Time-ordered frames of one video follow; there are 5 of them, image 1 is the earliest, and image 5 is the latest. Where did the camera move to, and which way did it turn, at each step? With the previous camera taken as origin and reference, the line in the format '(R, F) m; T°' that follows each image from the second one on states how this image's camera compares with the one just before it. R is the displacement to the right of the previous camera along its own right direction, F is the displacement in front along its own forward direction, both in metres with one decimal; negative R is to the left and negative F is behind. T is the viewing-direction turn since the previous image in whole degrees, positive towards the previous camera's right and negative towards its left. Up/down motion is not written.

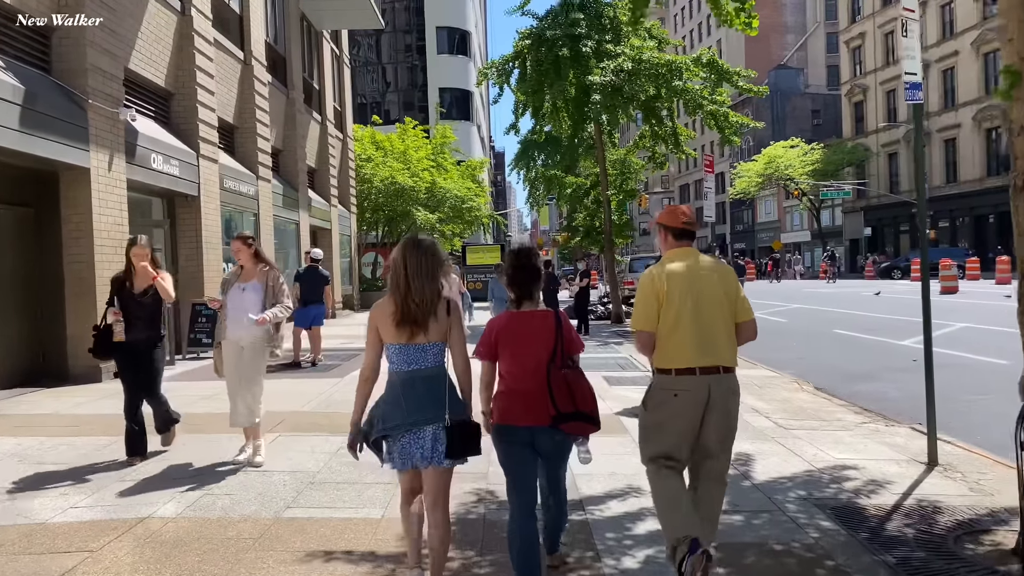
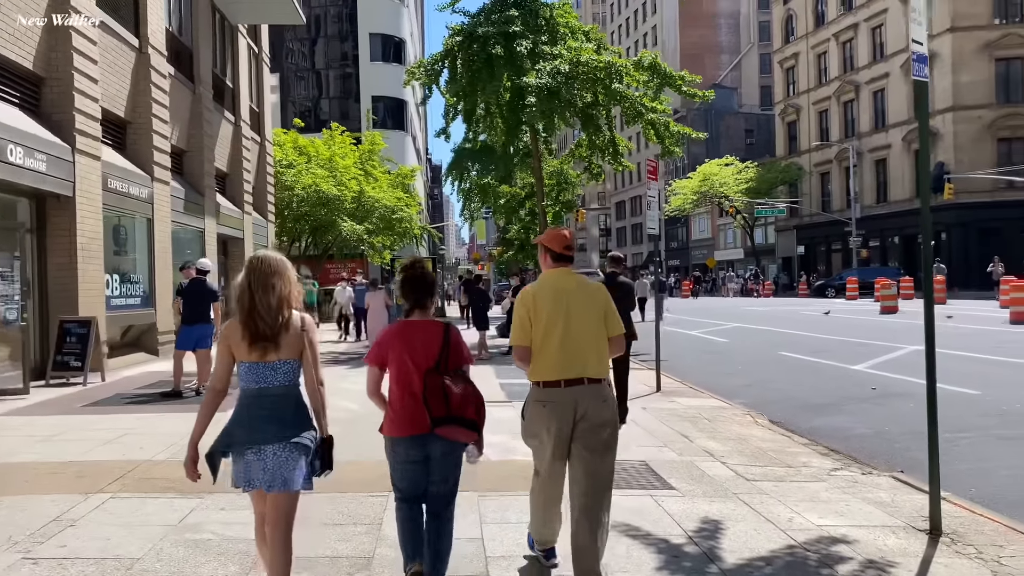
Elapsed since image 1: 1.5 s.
(+0.2, +1.4) m; +4°
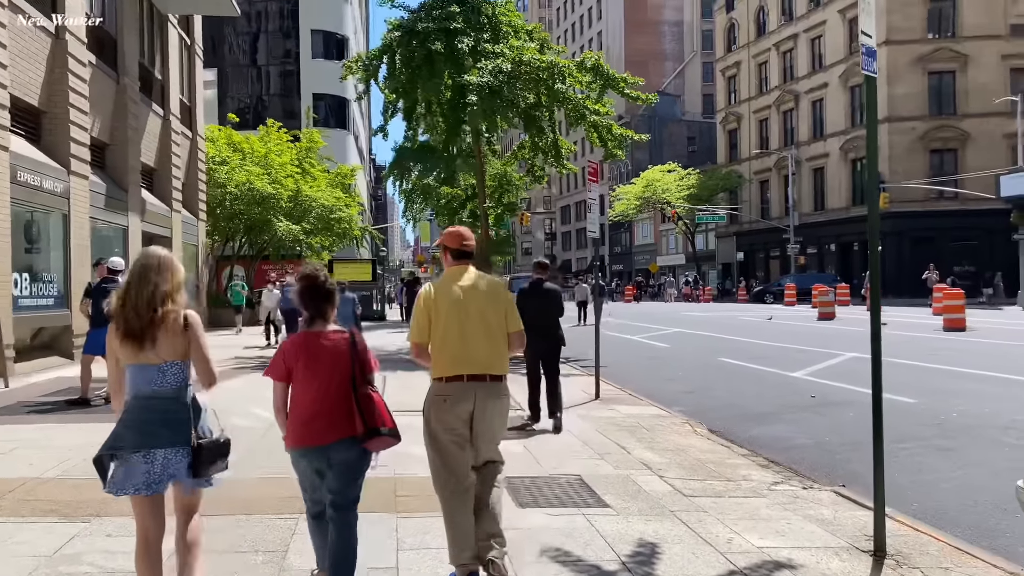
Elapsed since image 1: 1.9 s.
(+0.1, +0.4) m; +4°
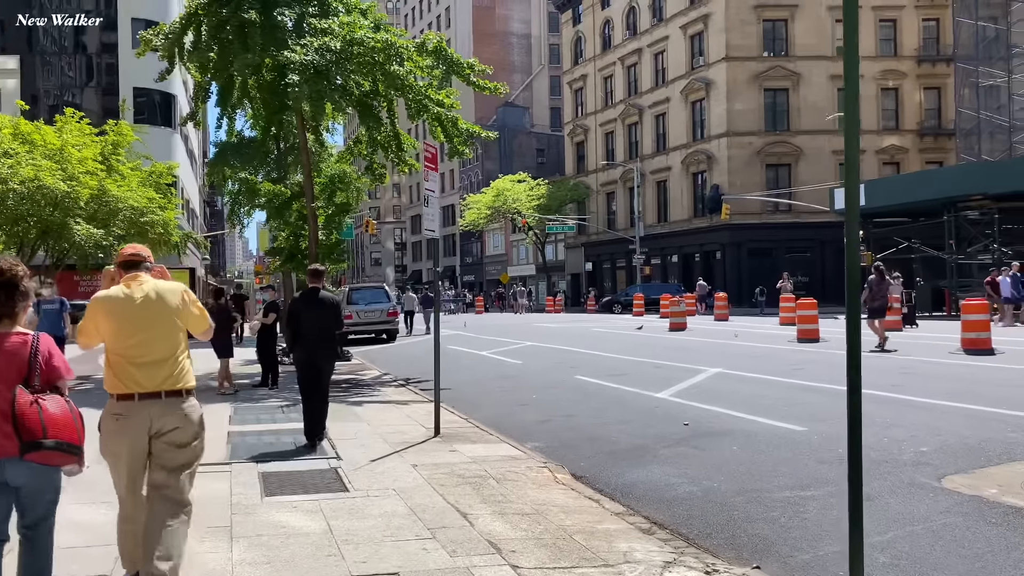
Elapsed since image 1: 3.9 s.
(+0.3, +2.0) m; +10°
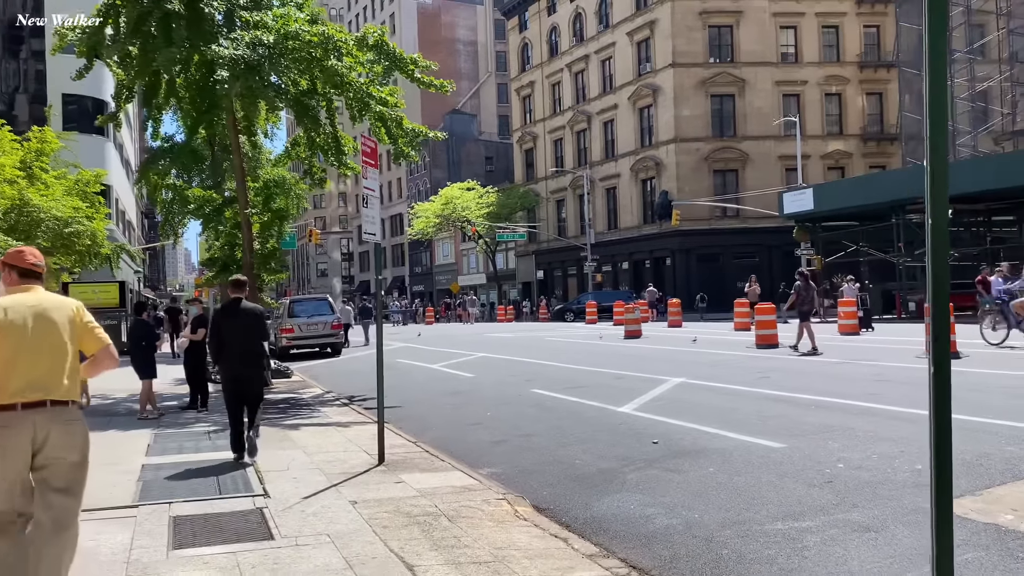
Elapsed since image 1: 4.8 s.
(0.0, +0.9) m; +3°
